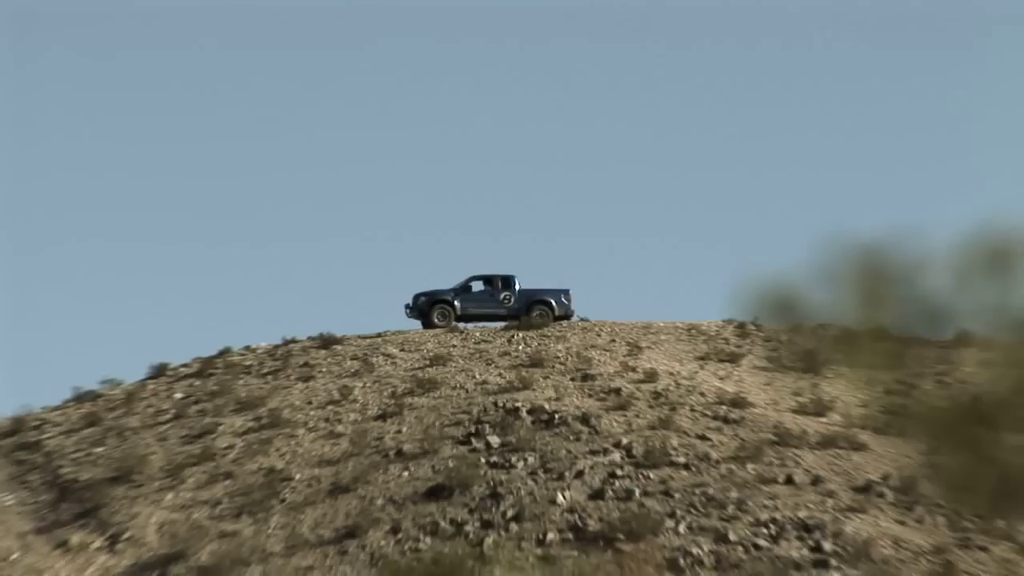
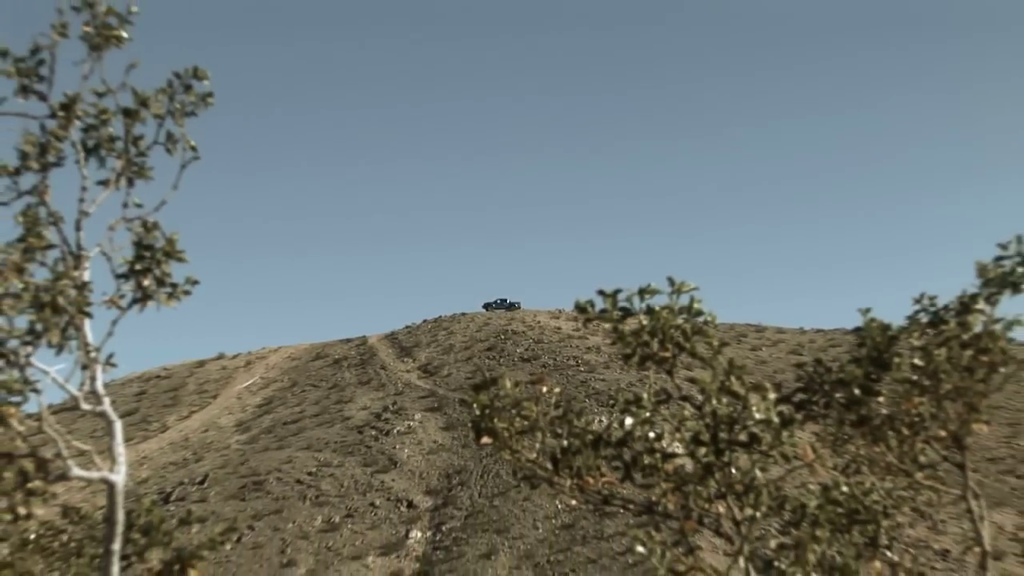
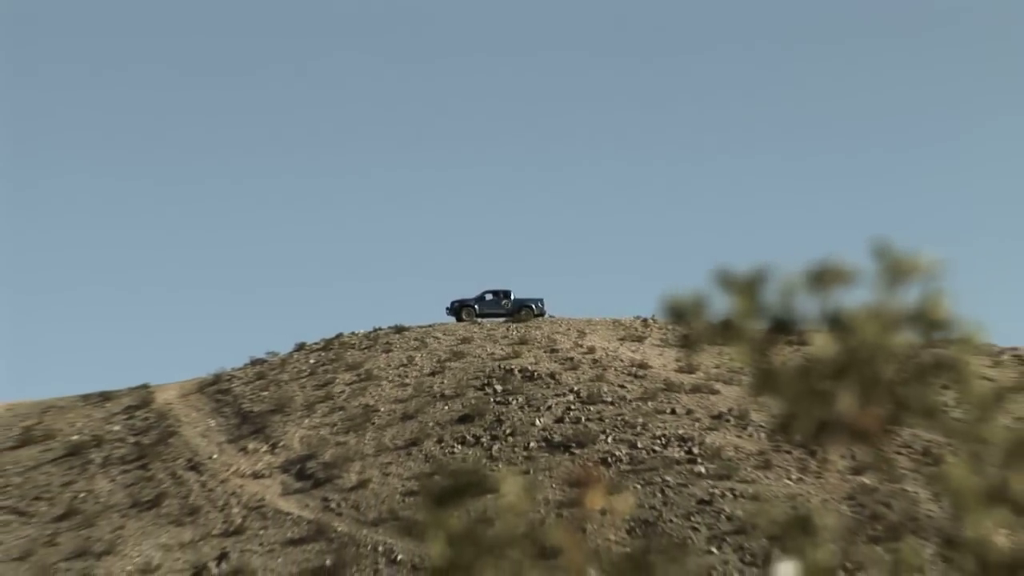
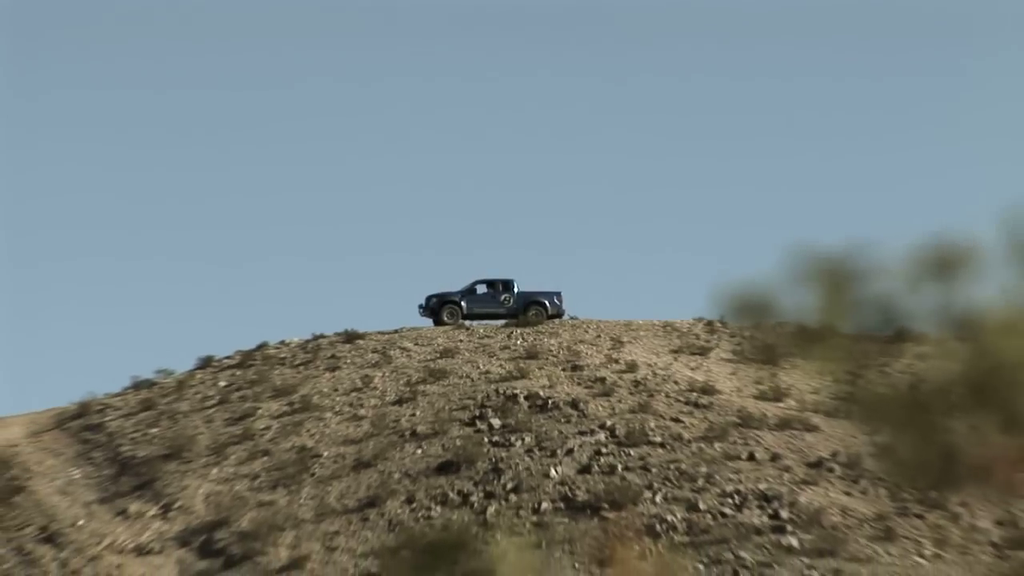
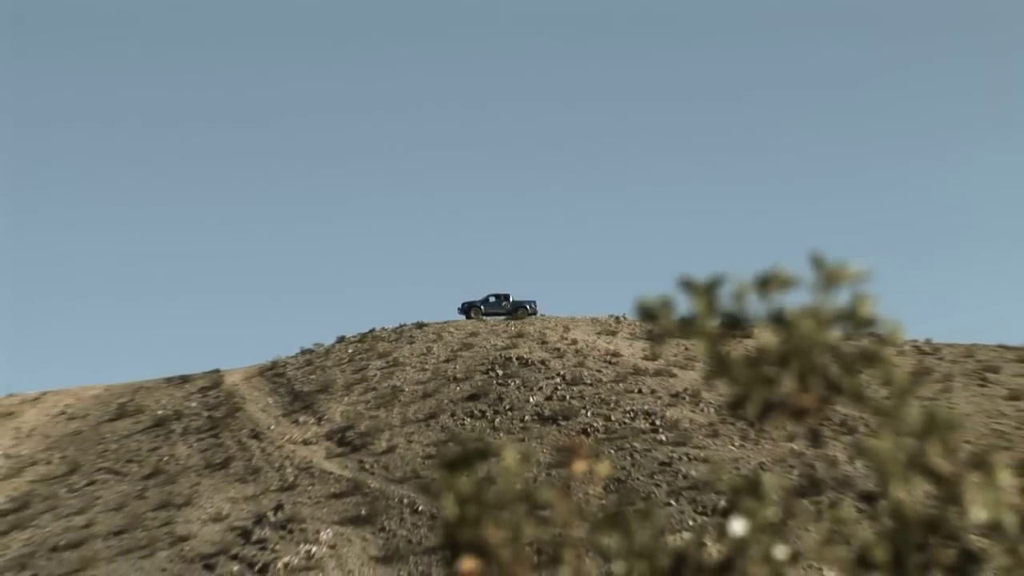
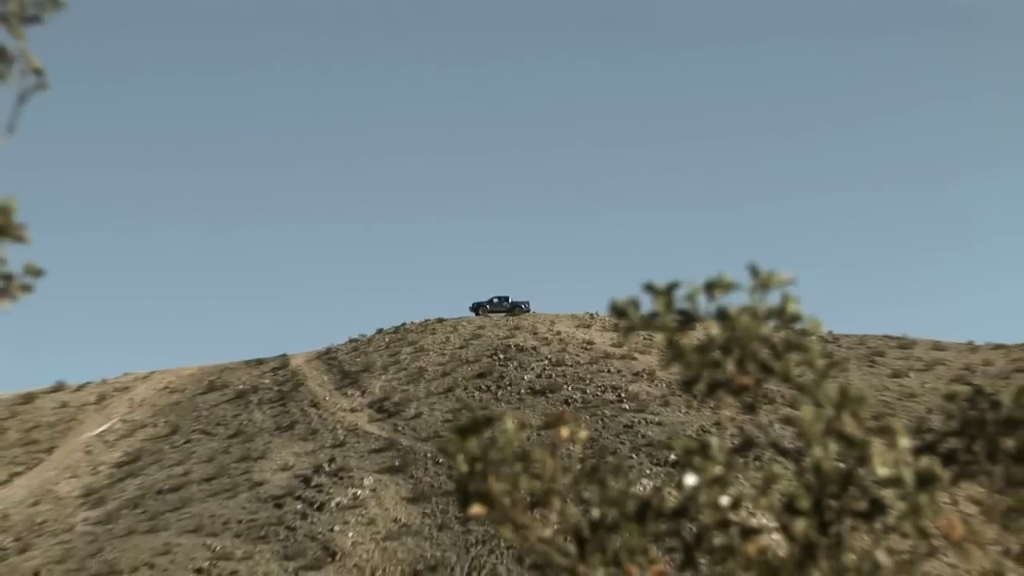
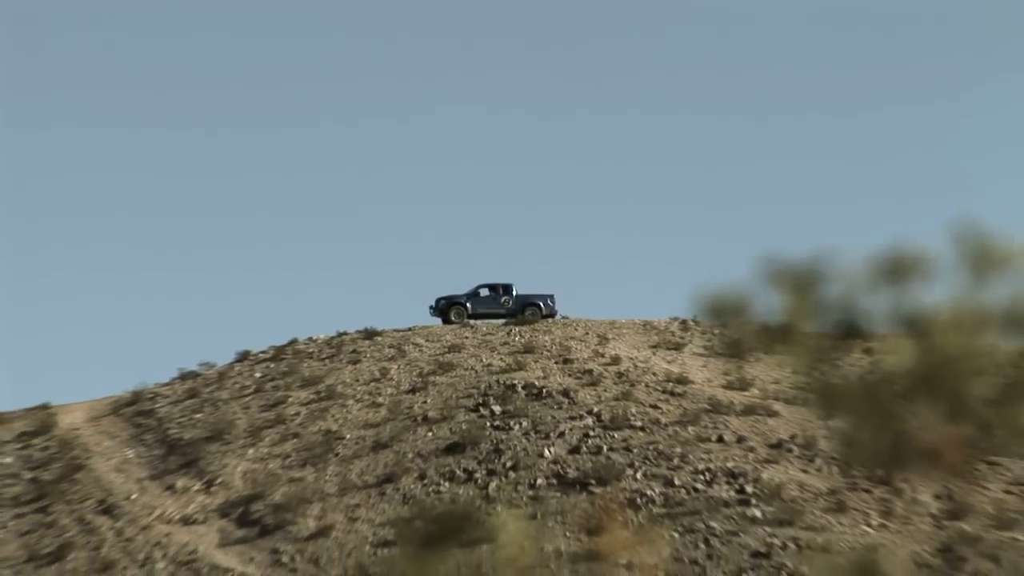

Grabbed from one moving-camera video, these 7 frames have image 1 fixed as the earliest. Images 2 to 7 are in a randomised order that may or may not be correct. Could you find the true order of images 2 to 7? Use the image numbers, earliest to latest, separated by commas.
4, 7, 3, 5, 6, 2
